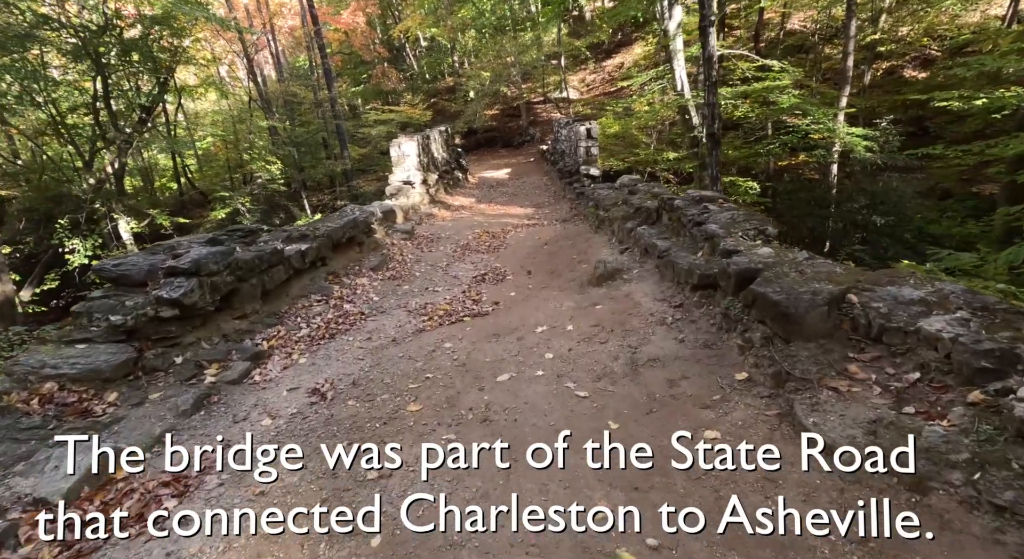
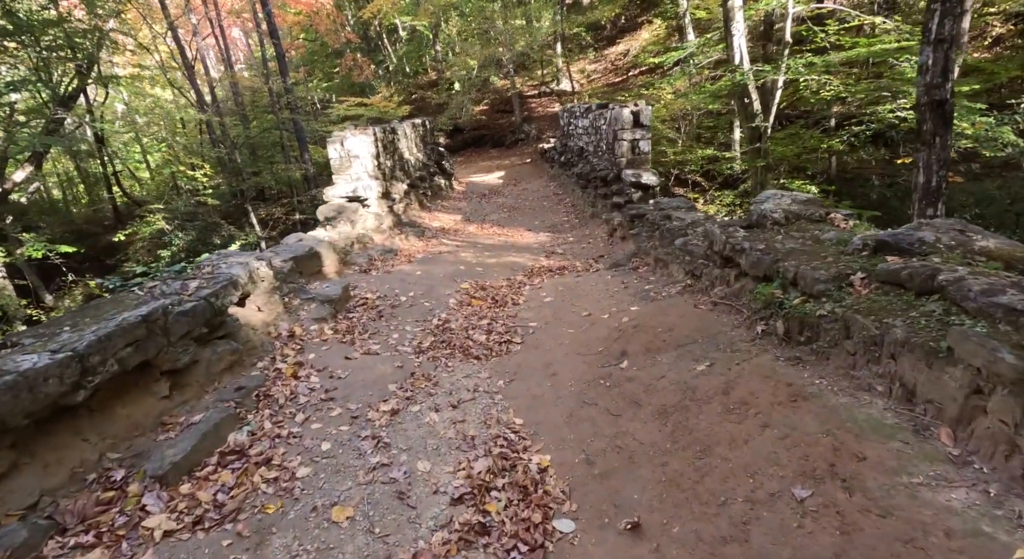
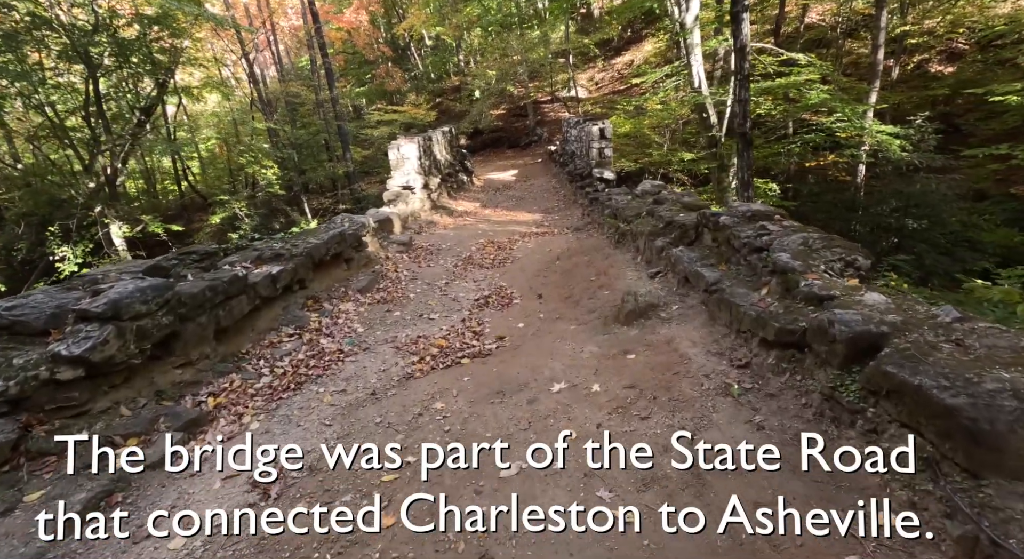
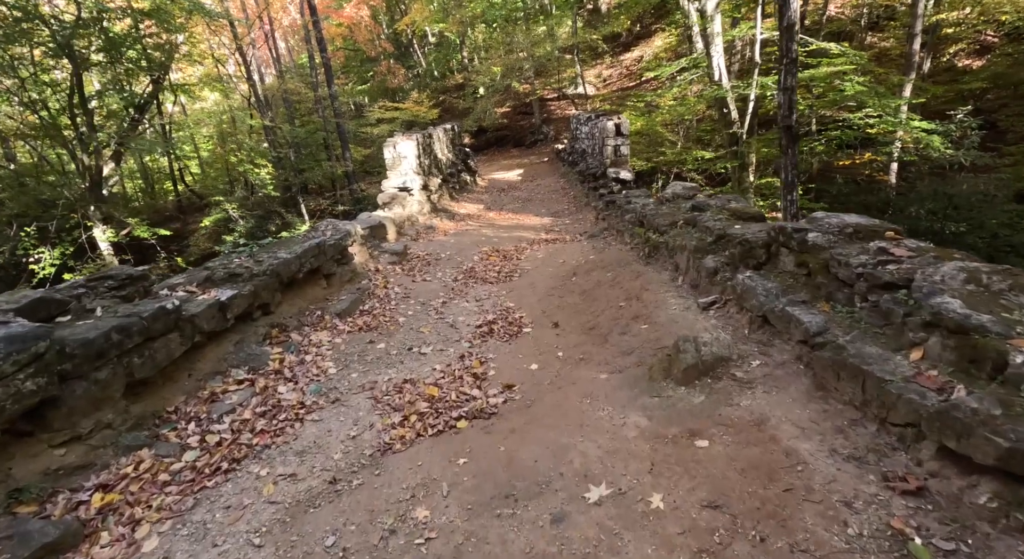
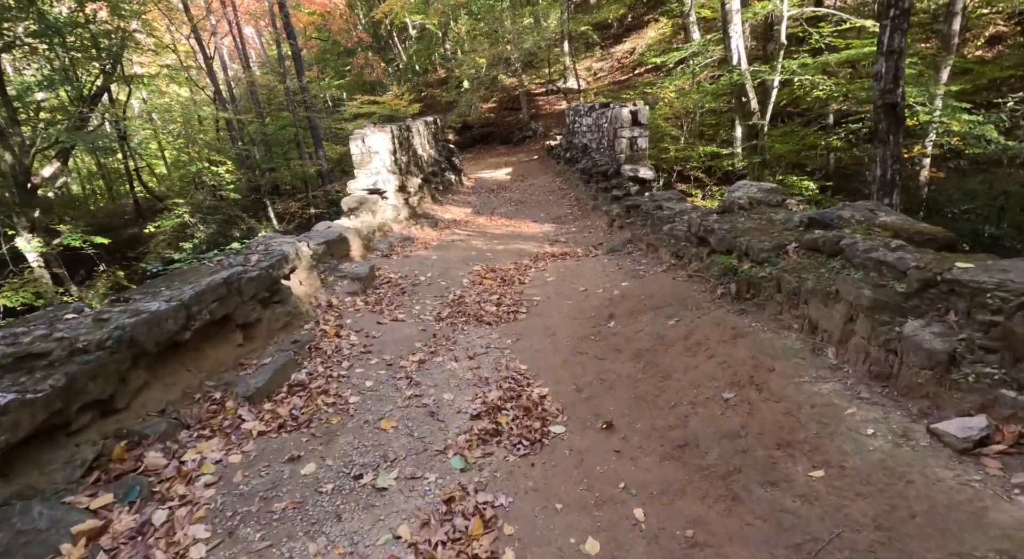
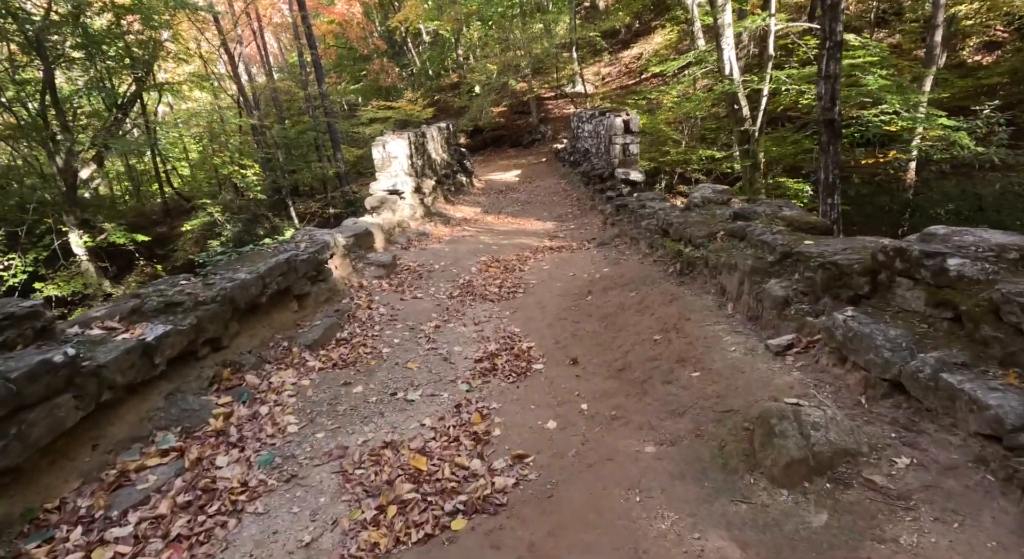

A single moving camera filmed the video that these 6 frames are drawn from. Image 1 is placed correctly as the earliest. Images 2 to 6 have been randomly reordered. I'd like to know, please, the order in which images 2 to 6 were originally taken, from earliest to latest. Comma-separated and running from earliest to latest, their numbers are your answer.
3, 4, 6, 5, 2
